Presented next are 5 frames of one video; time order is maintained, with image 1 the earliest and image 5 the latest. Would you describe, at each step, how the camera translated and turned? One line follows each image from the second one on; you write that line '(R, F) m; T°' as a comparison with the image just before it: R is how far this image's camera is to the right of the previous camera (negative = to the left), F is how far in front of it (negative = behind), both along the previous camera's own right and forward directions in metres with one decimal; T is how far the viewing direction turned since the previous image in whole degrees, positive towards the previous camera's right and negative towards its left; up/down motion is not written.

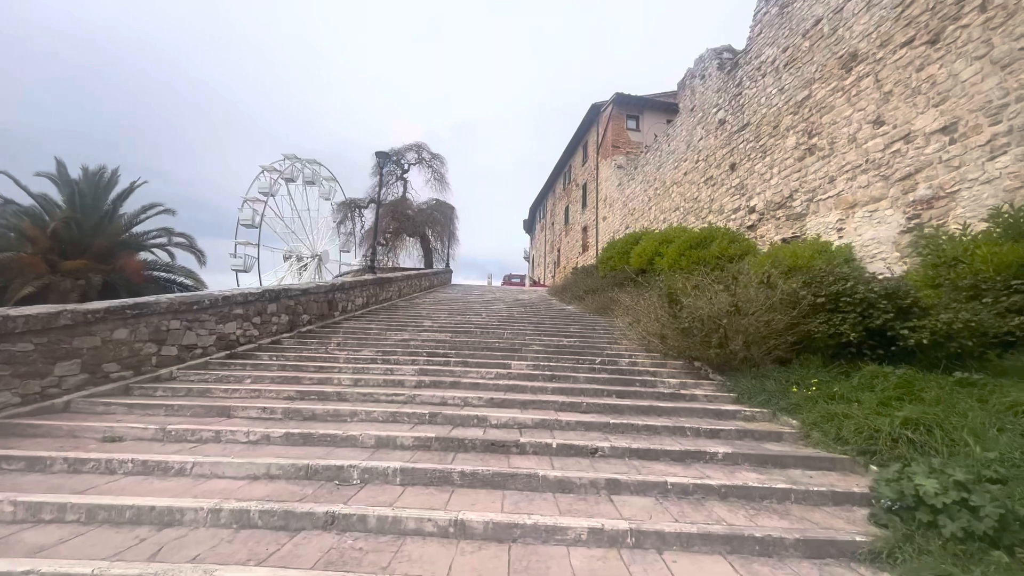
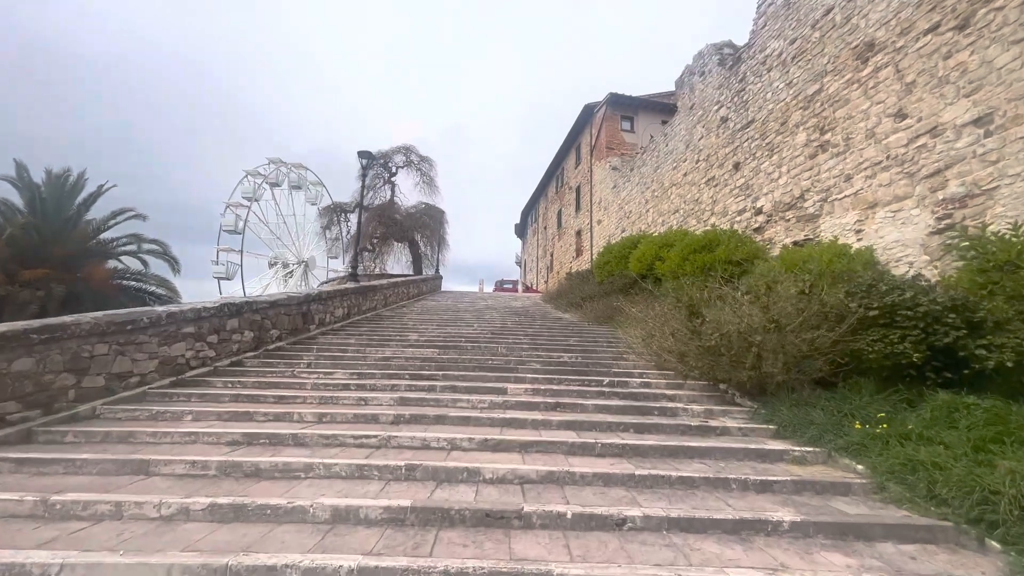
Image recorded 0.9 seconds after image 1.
(0.0, +0.6) m; +1°
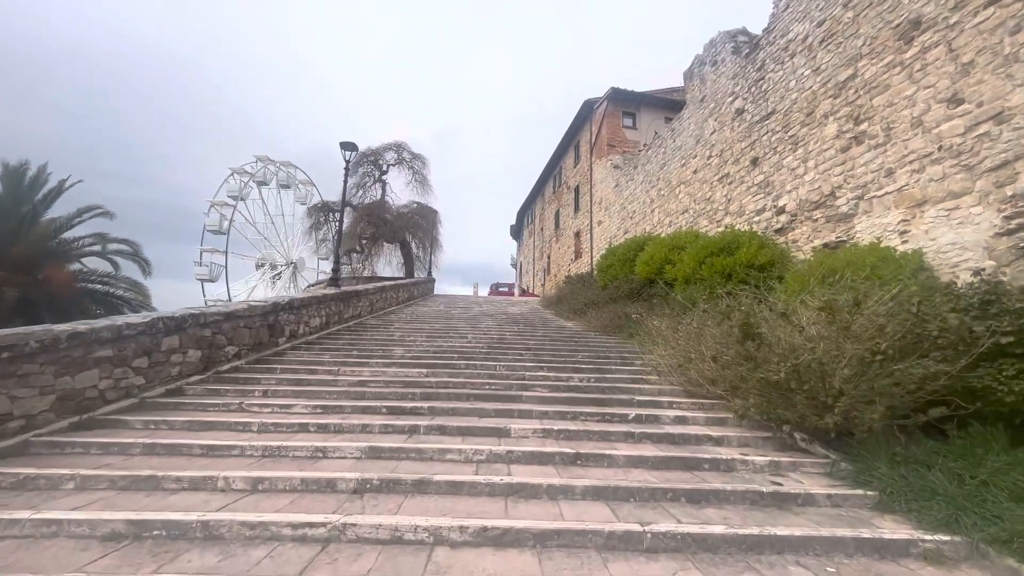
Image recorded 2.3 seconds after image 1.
(0.0, +0.8) m; 0°
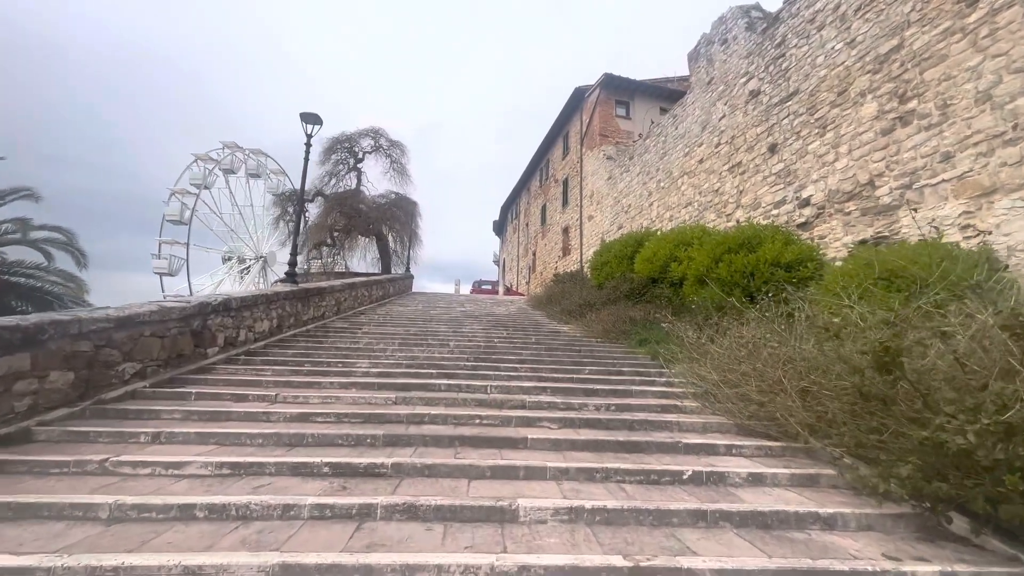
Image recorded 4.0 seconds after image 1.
(-0.1, +1.1) m; +1°
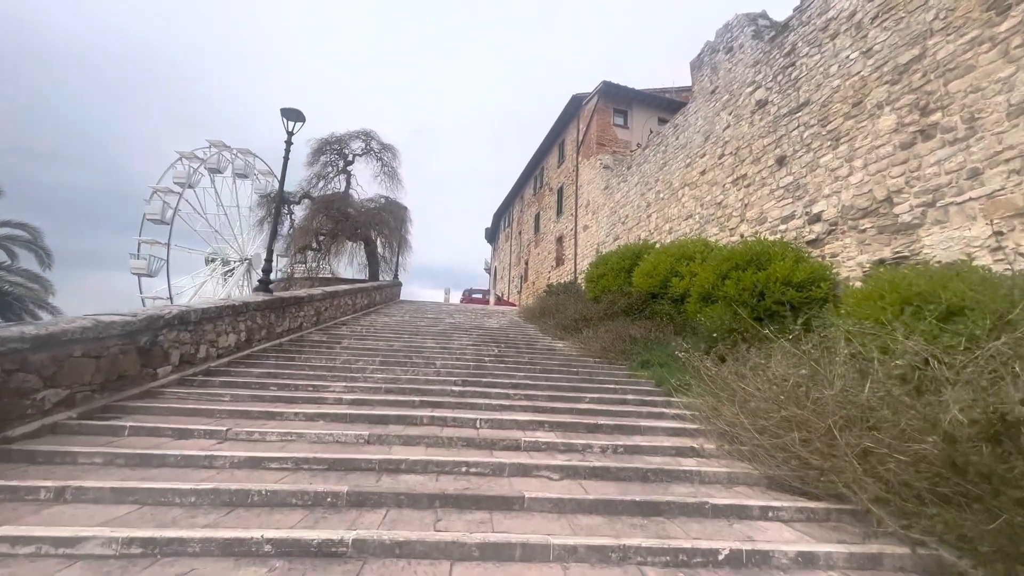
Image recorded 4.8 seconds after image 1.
(0.0, +0.5) m; +1°
